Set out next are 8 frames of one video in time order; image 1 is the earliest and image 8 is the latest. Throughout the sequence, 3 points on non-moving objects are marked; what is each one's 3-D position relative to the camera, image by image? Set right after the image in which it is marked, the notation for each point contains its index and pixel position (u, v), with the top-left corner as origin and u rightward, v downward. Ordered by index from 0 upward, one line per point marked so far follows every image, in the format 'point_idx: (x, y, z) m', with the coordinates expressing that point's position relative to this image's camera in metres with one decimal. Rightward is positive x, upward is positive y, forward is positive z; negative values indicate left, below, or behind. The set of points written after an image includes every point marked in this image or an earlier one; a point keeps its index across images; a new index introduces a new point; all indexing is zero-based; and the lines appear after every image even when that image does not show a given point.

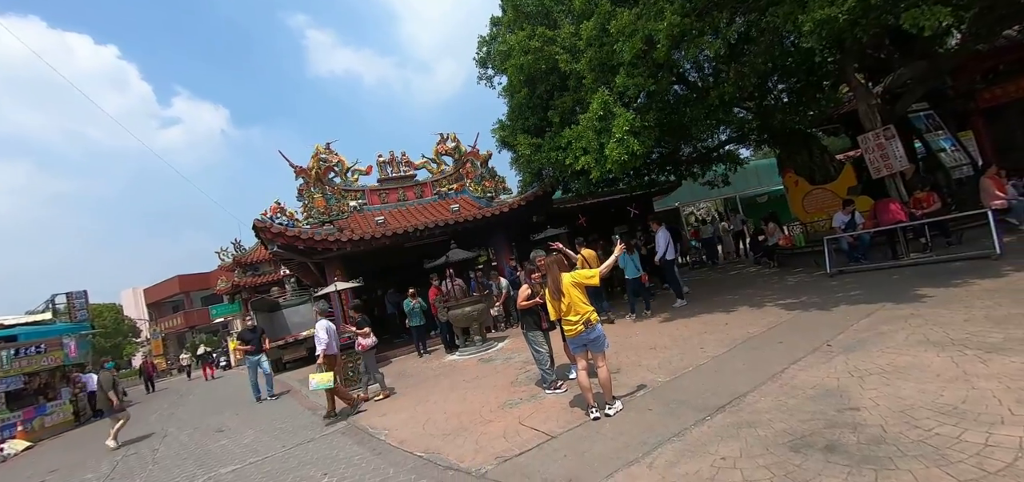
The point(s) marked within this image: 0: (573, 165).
0: (+1.2, +1.4, +8.3) m
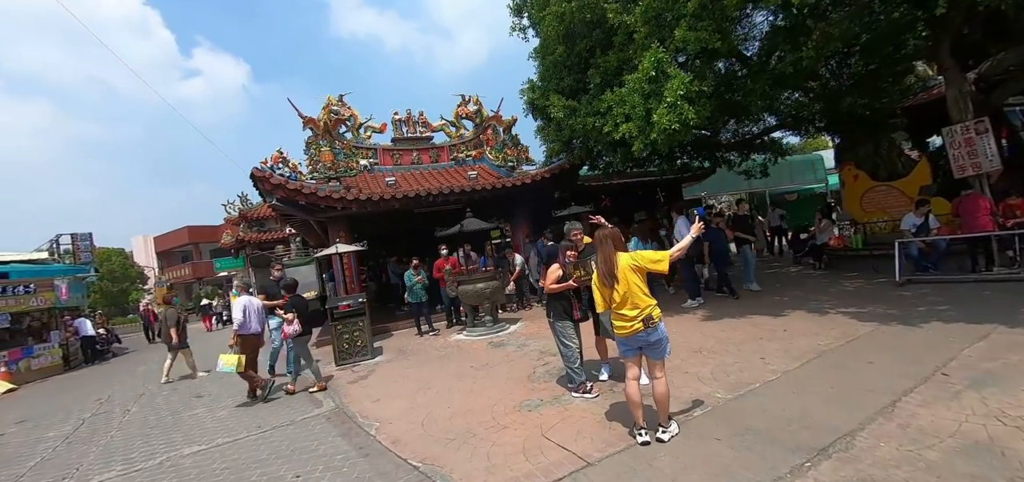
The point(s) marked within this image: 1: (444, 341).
0: (+1.7, +1.8, +7.3) m
1: (-1.1, -1.7, +7.4) m
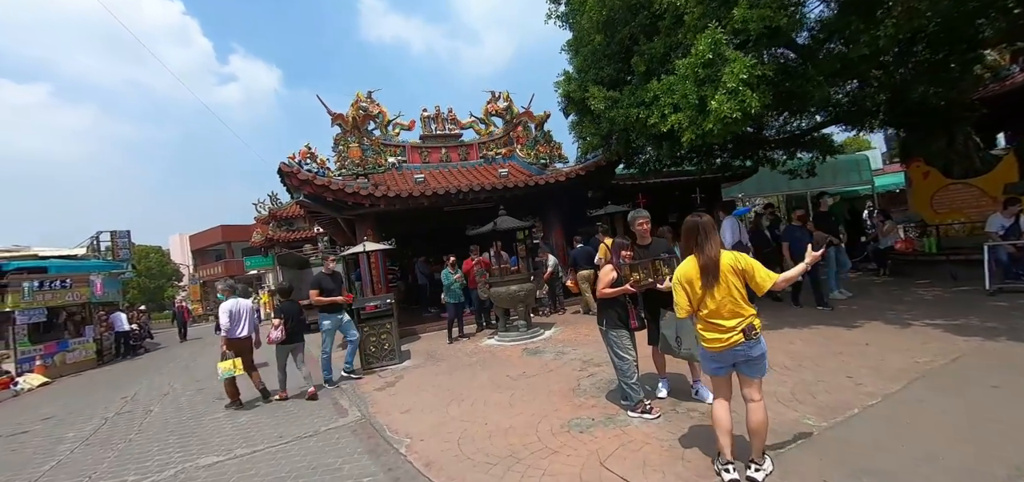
0: (+2.3, +1.8, +6.7) m
1: (-0.6, -1.7, +6.9) m
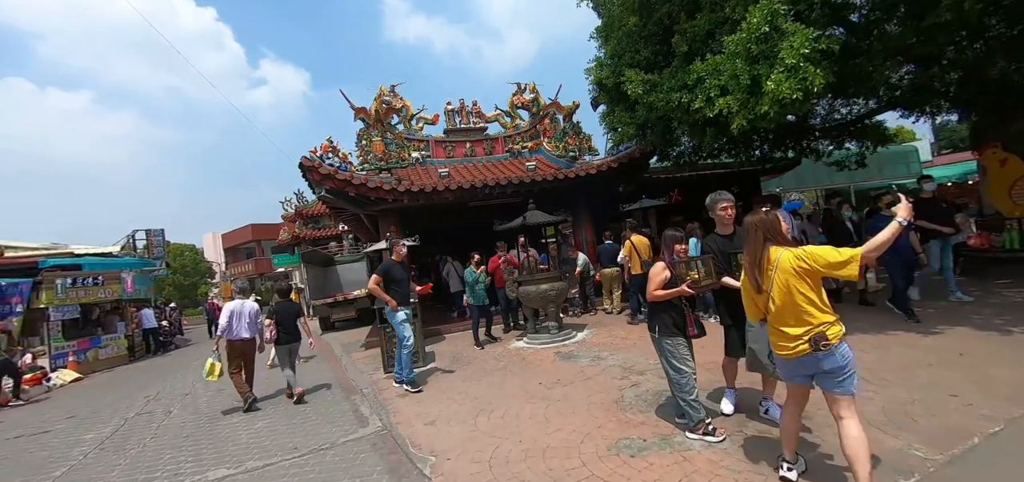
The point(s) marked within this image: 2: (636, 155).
0: (+2.7, +1.8, +6.1) m
1: (-0.1, -1.6, +6.5) m
2: (+2.6, +1.8, +9.0) m
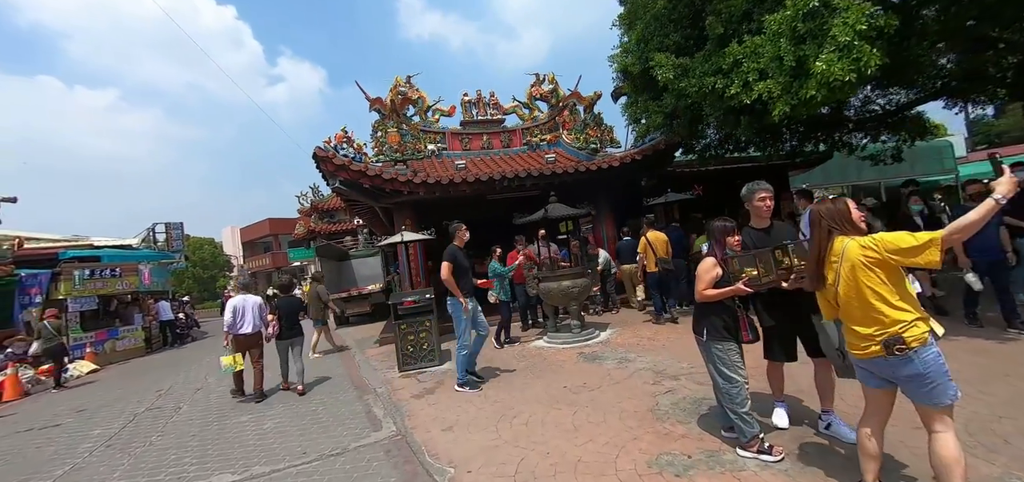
0: (+3.0, +1.9, +5.7) m
1: (+0.2, -1.5, +6.2) m
2: (+3.0, +1.9, +8.5) m
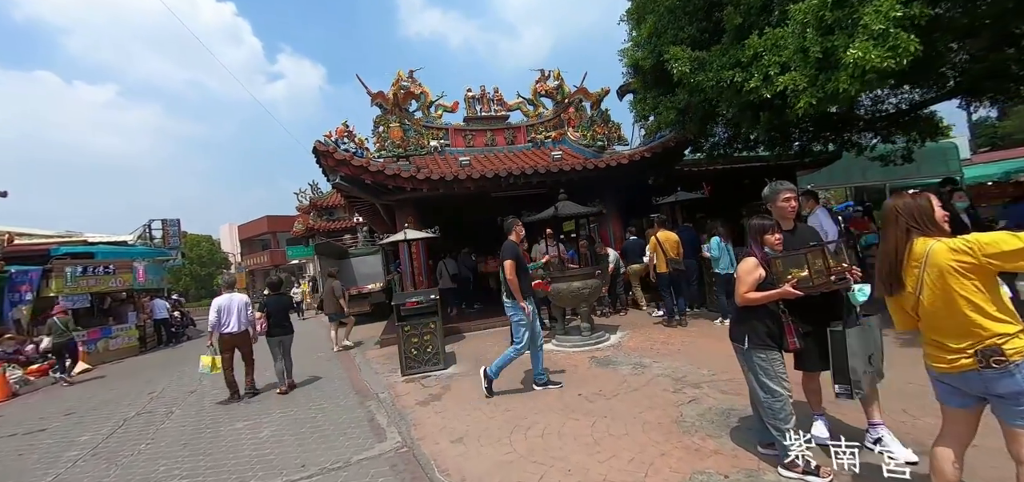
0: (+3.1, +1.9, +5.5) m
1: (+0.3, -1.5, +6.0) m
2: (+3.1, +1.9, +8.3) m
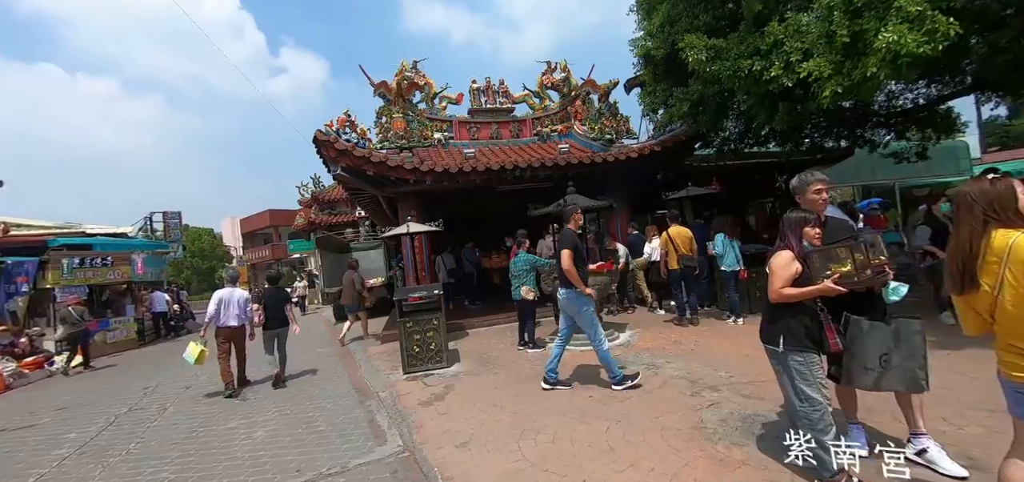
0: (+3.2, +1.9, +5.2) m
1: (+0.3, -1.4, +5.8) m
2: (+3.2, +1.9, +8.1) m
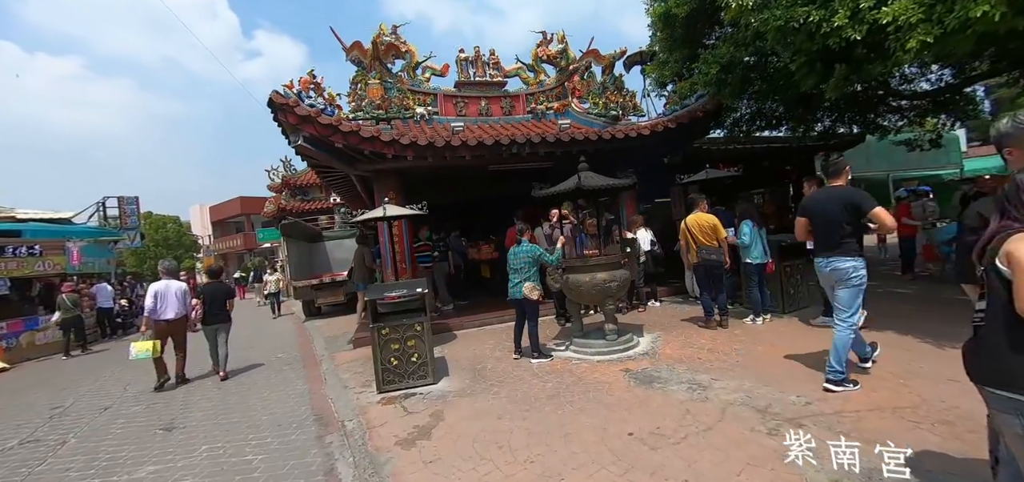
0: (+3.3, +2.1, +4.3) m
1: (+0.3, -1.3, +4.7) m
2: (+3.1, +2.1, +7.1) m
